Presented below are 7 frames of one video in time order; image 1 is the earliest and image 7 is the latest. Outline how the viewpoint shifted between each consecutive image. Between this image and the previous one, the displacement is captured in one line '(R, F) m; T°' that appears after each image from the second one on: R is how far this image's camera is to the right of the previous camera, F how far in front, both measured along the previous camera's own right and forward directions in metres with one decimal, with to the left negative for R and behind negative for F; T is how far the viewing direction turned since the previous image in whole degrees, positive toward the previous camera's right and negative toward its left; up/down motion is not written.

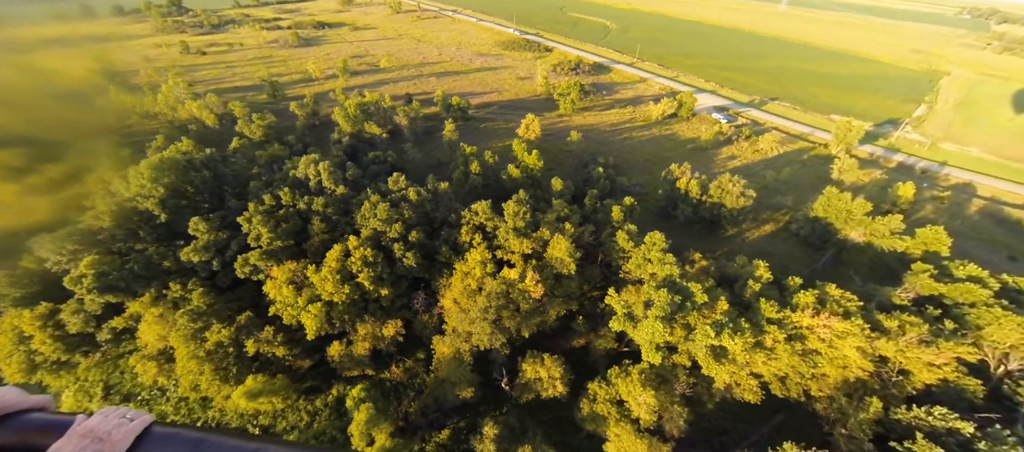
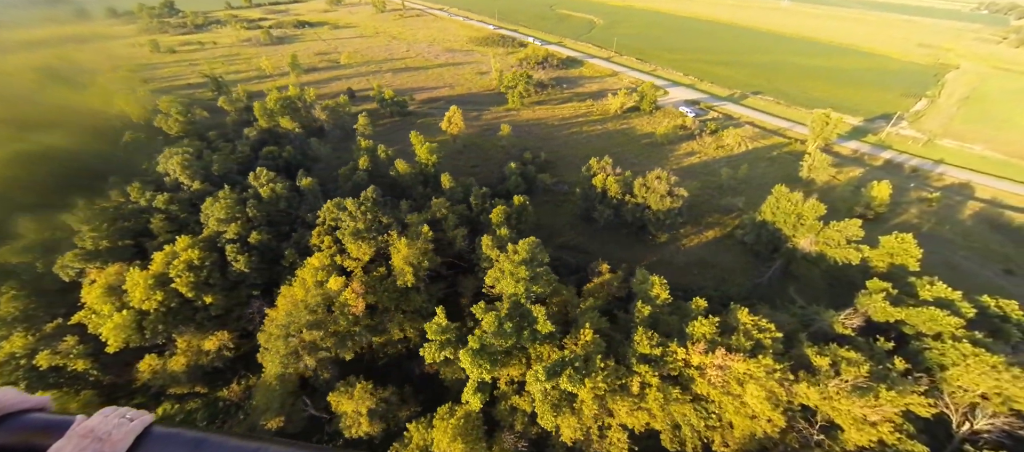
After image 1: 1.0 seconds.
(+0.8, +0.4) m; -2°
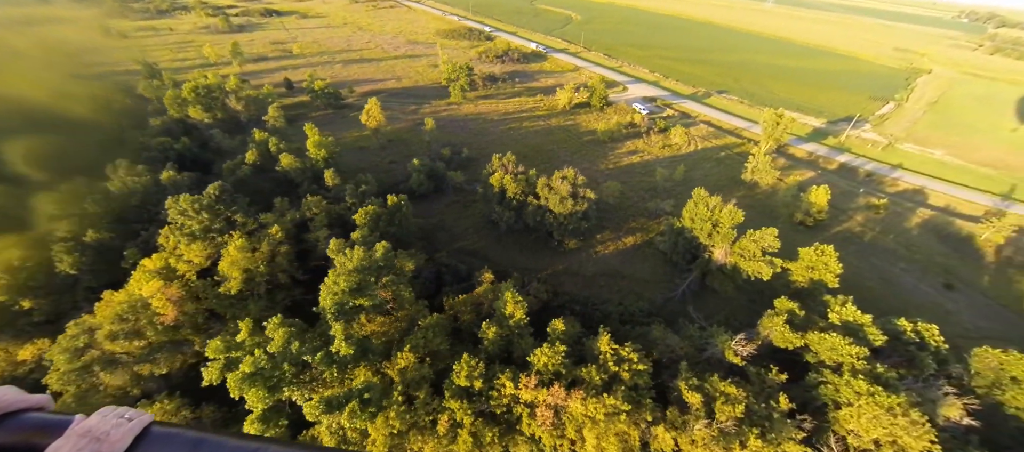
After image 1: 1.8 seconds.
(+0.6, +0.2) m; +1°
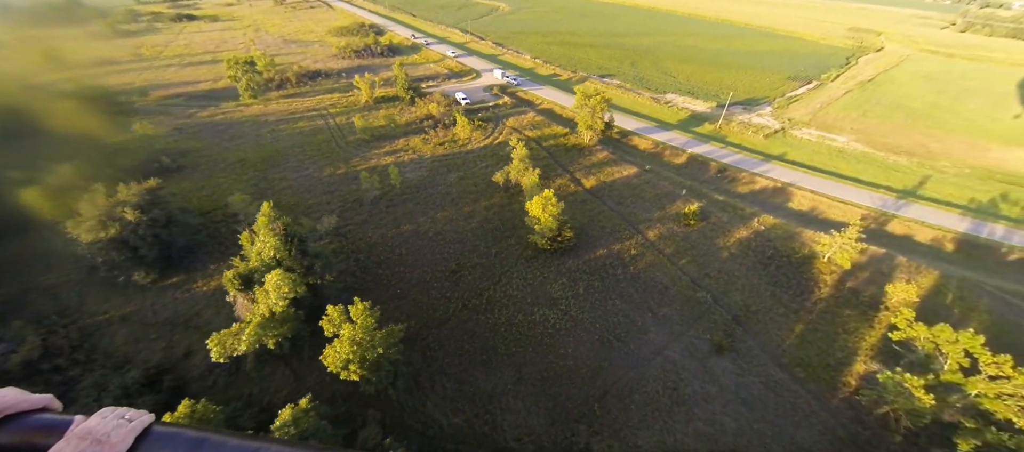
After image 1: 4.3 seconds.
(-1.8, -0.8) m; 0°
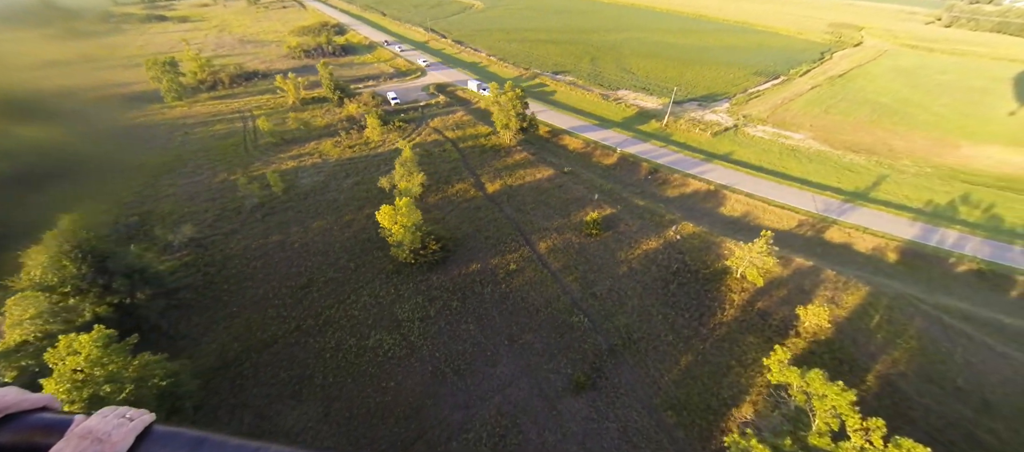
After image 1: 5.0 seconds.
(+0.7, +0.3) m; 0°
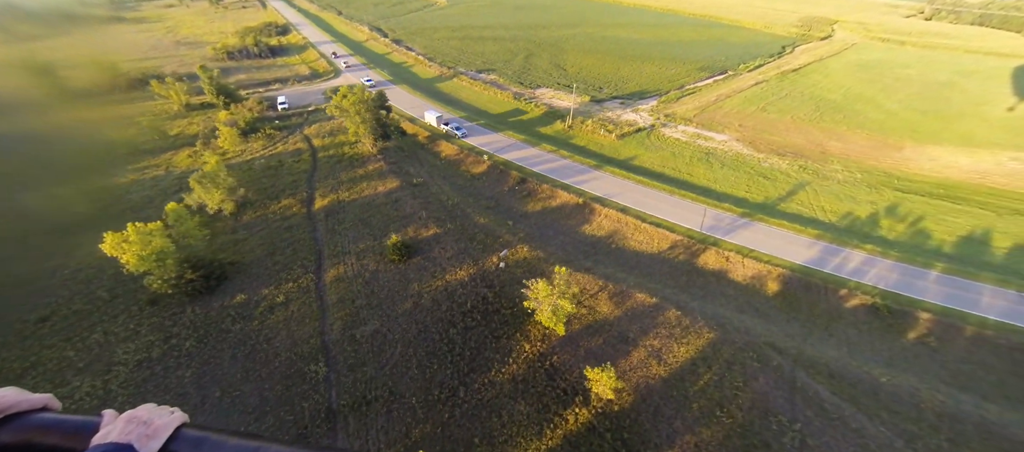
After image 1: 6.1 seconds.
(+1.0, +0.4) m; 0°
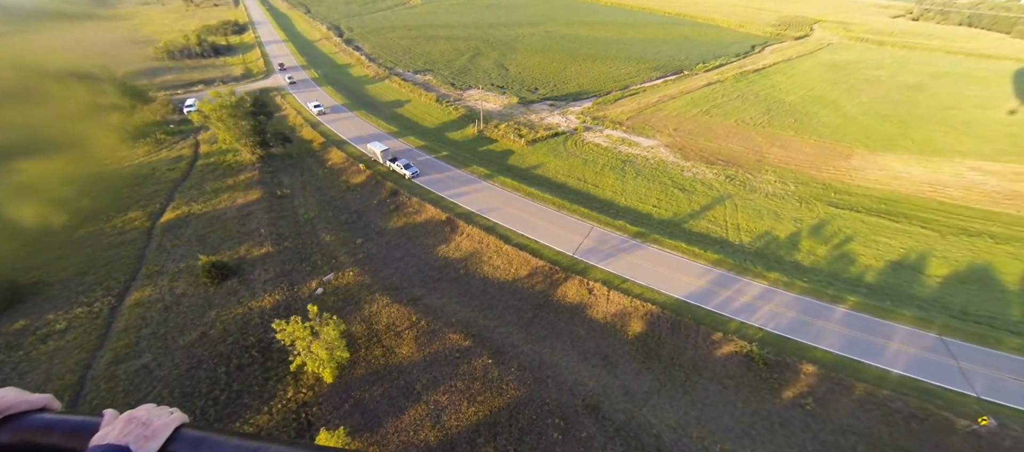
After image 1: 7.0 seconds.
(+0.8, +0.3) m; -1°
